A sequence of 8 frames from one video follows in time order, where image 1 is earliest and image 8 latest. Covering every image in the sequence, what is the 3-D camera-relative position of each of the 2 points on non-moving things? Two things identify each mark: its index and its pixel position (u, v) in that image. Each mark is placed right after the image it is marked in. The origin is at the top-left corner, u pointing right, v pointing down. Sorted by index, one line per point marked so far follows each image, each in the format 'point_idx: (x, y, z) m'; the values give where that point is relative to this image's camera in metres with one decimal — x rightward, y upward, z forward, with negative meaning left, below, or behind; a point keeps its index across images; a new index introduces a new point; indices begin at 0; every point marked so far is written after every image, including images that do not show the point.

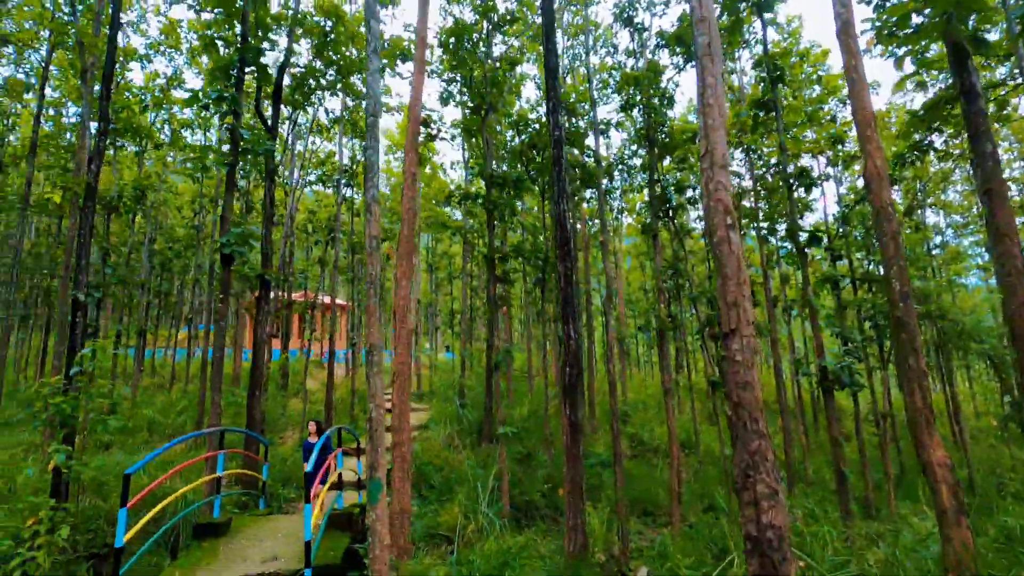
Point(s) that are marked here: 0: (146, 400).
0: (-7.6, -2.3, +11.0) m
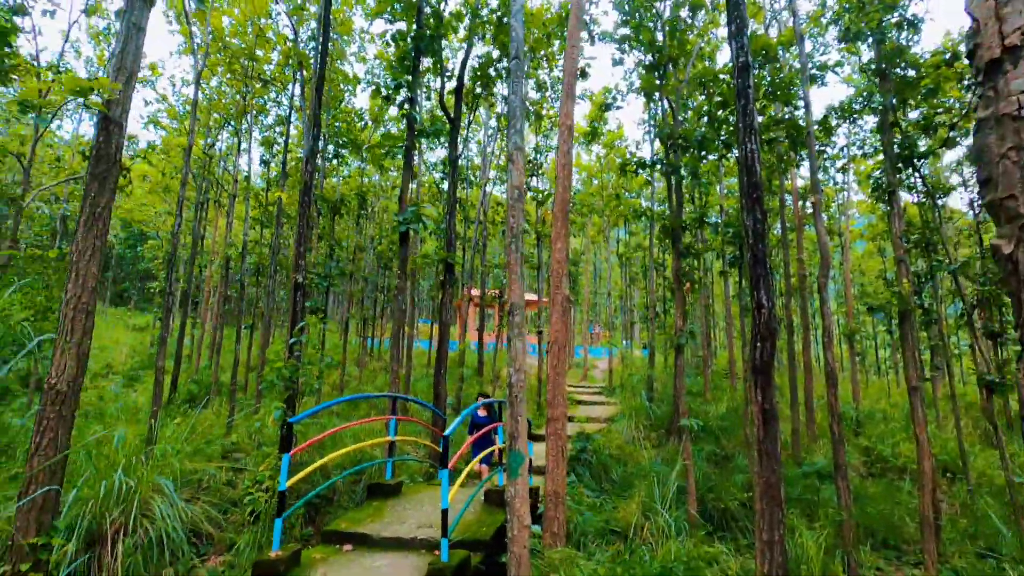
0: (-3.4, -2.2, +12.7) m
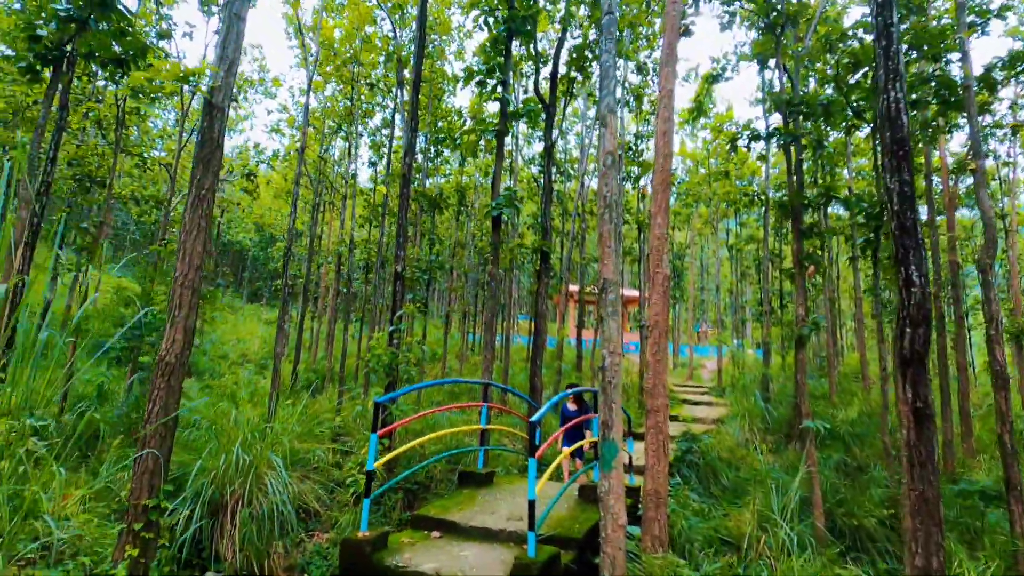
0: (-1.0, -2.0, +12.9) m
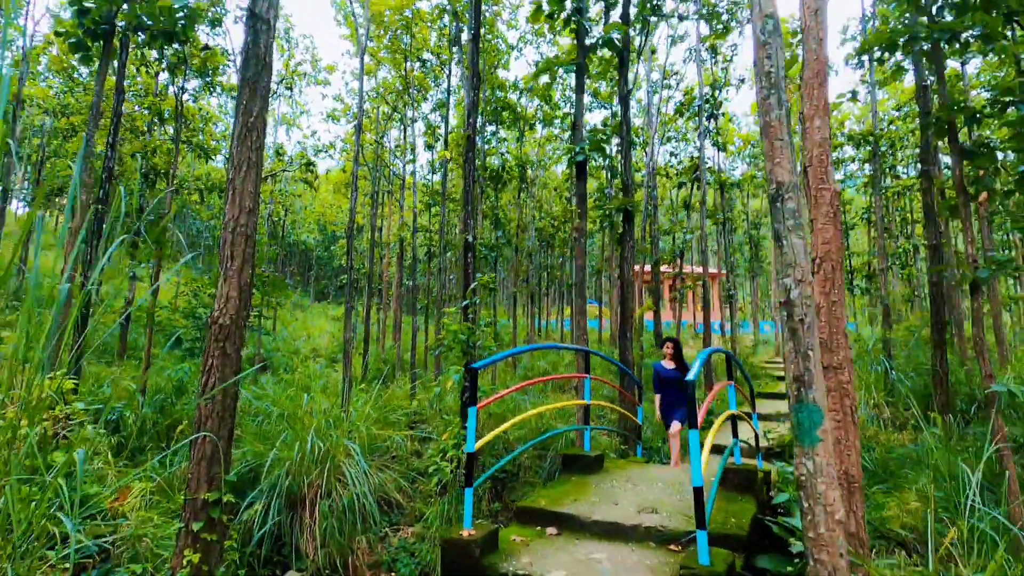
0: (+0.7, -1.6, +12.3) m
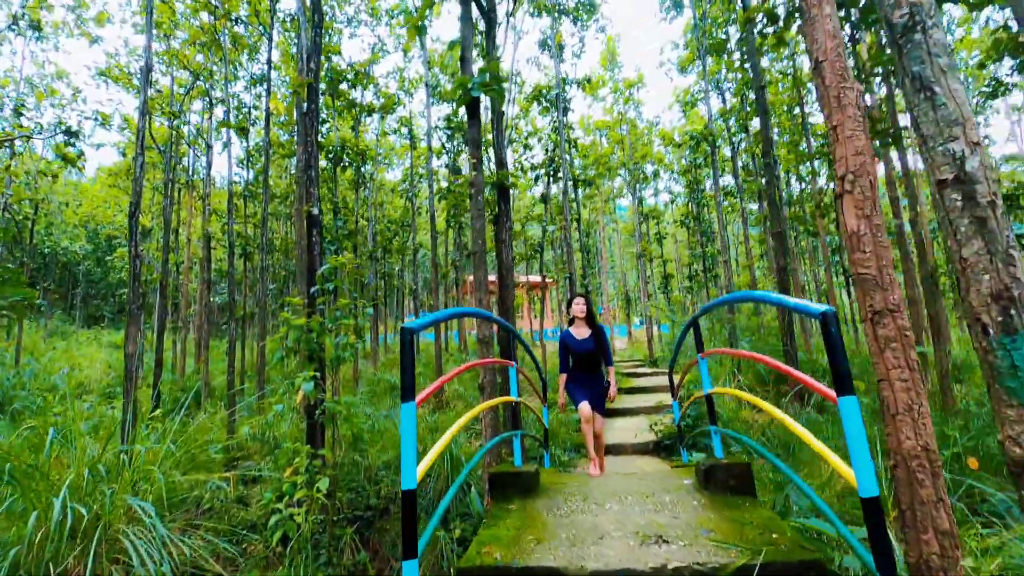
0: (-2.6, -1.7, +11.0) m
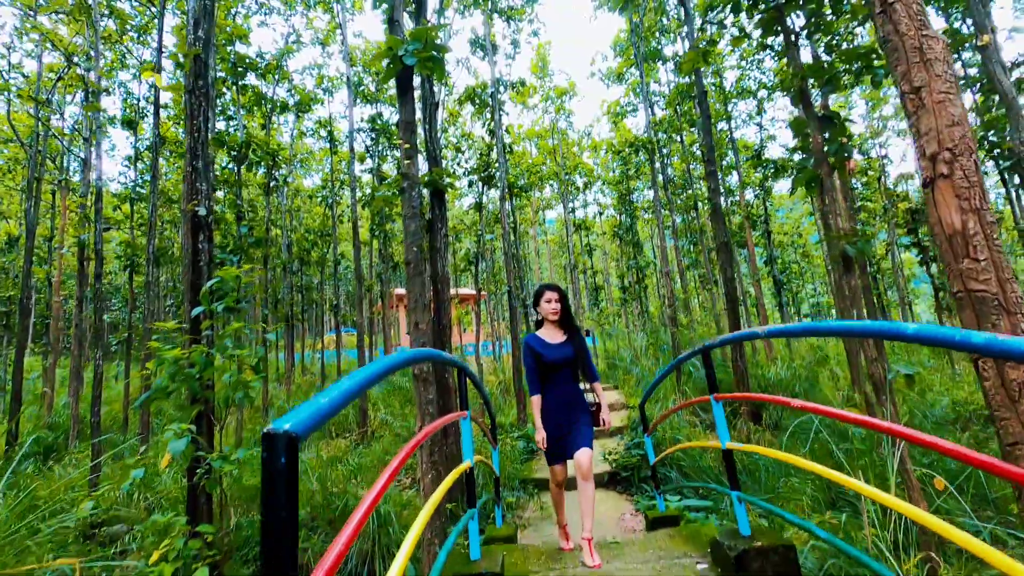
0: (-3.9, -2.0, +9.9) m
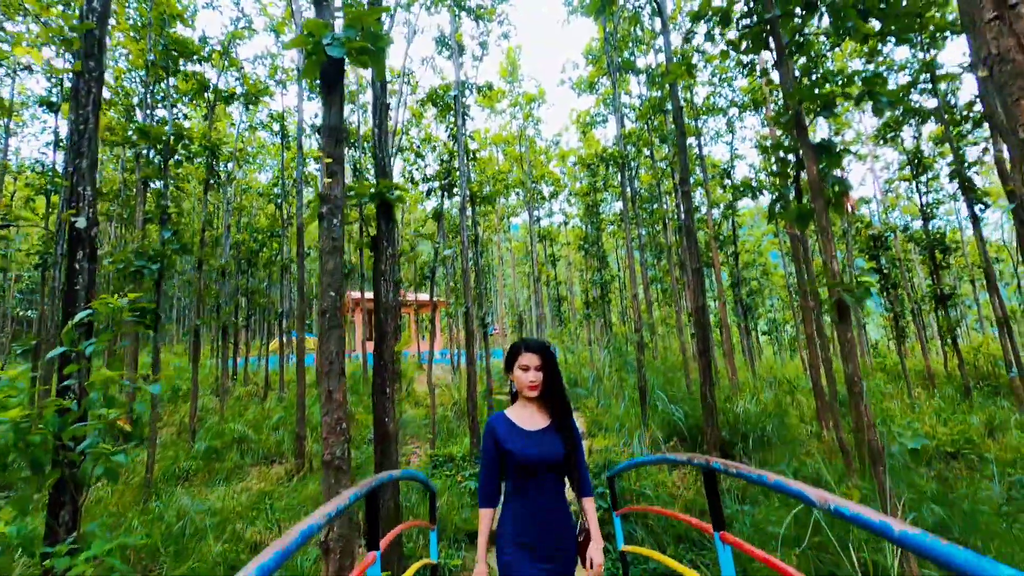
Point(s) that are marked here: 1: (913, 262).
0: (-4.7, -2.1, +9.0) m
1: (+10.2, +0.7, +13.6) m
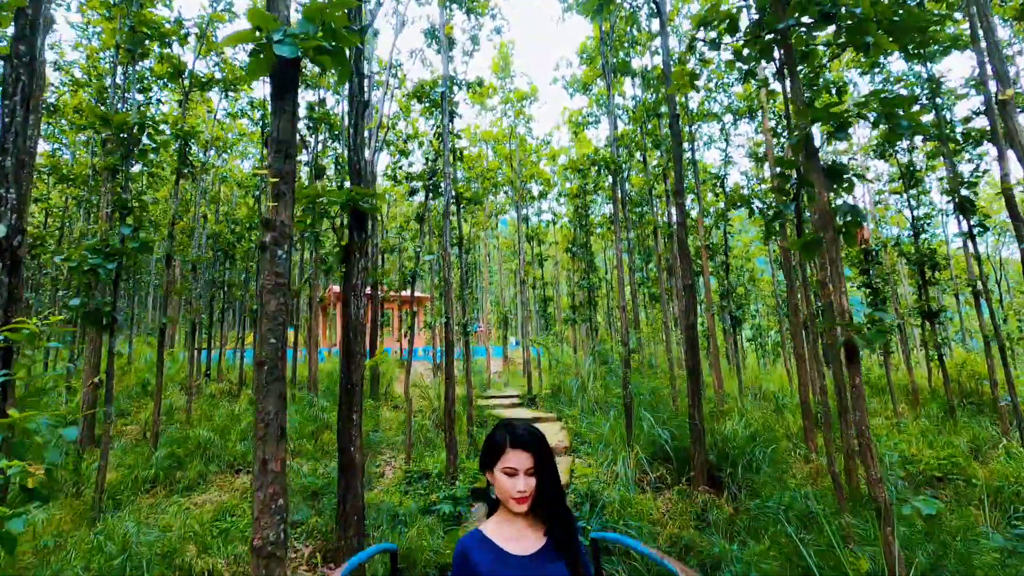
0: (-5.0, -2.0, +8.6) m
1: (+9.9, +0.3, +13.5) m
